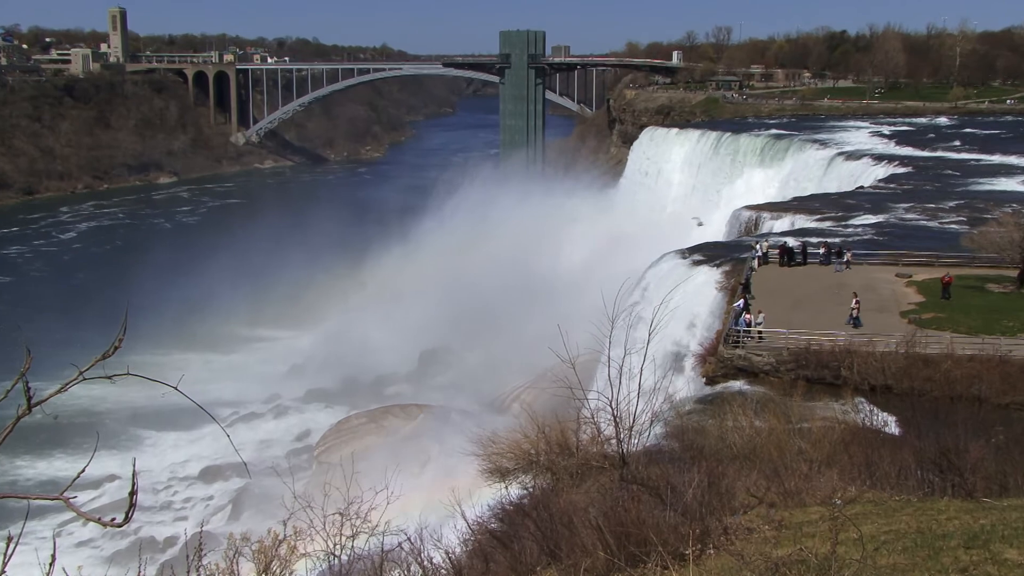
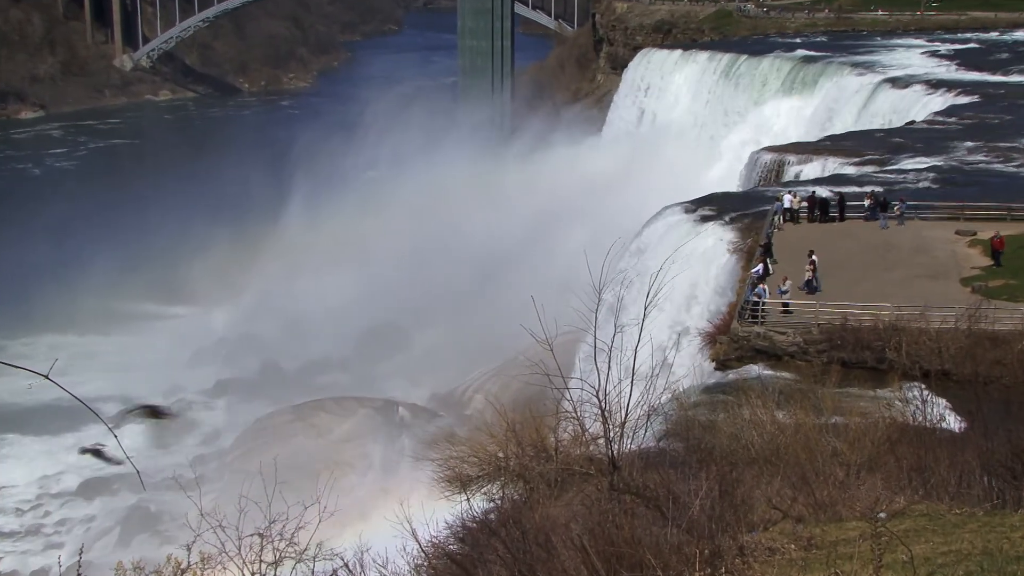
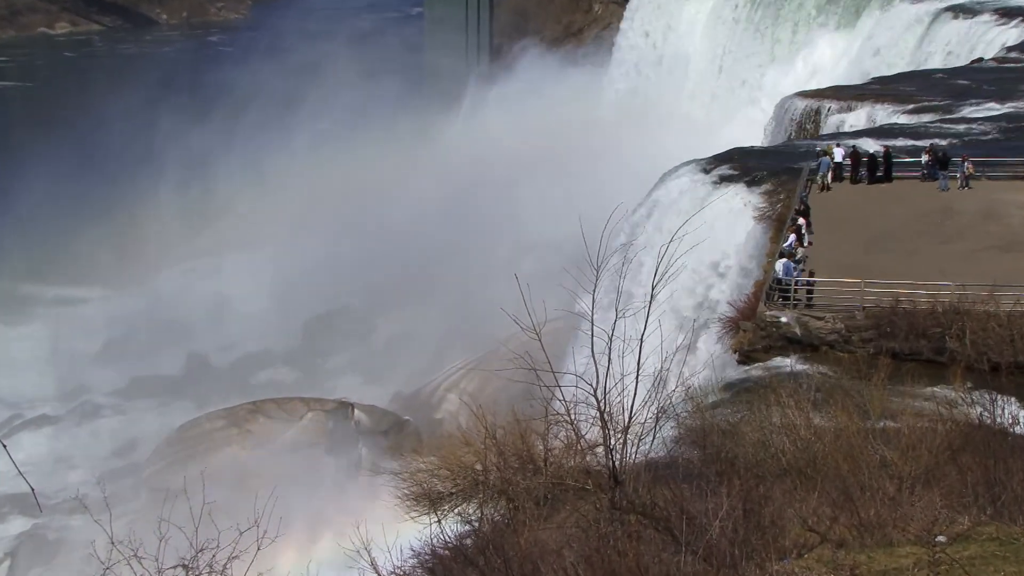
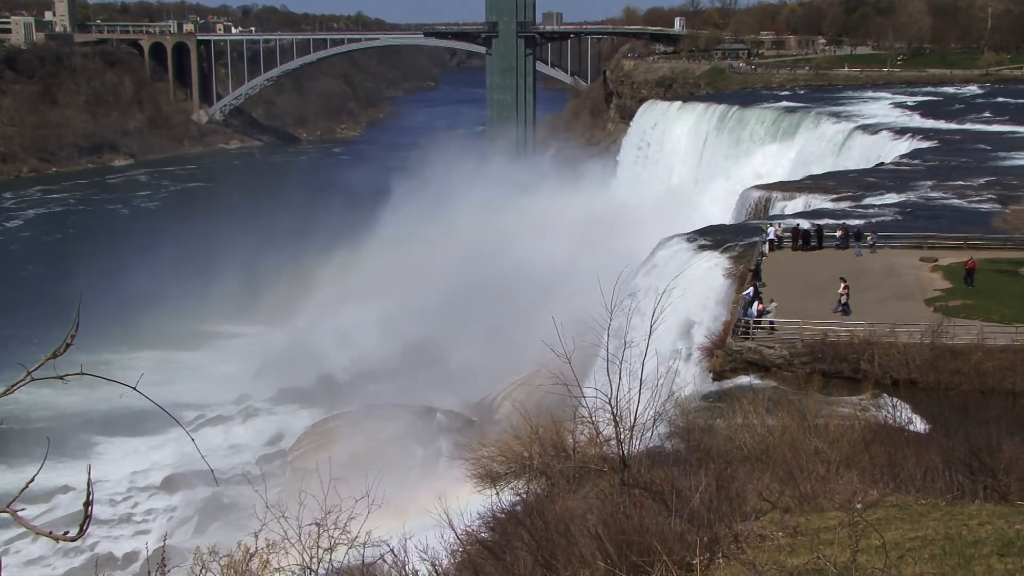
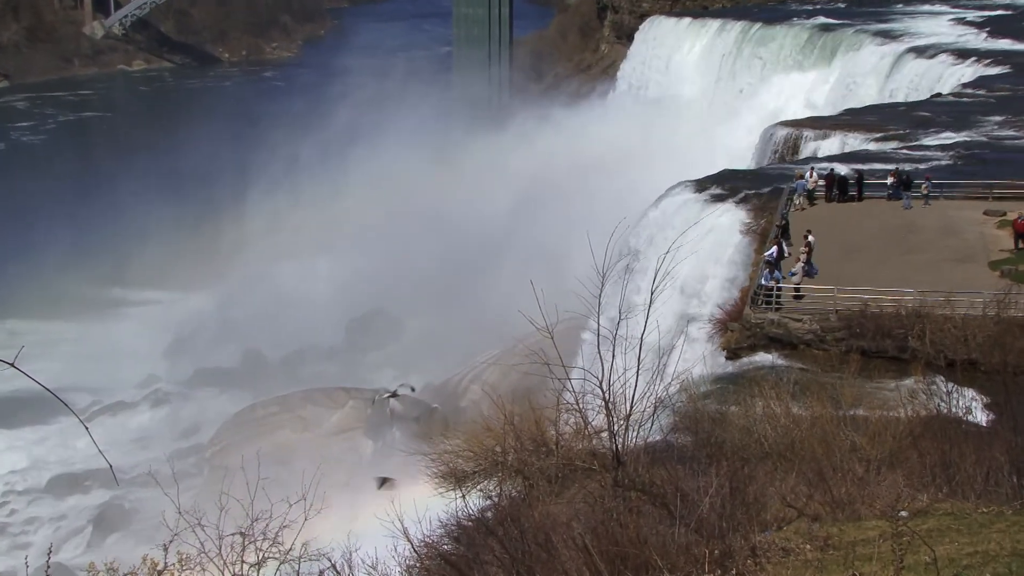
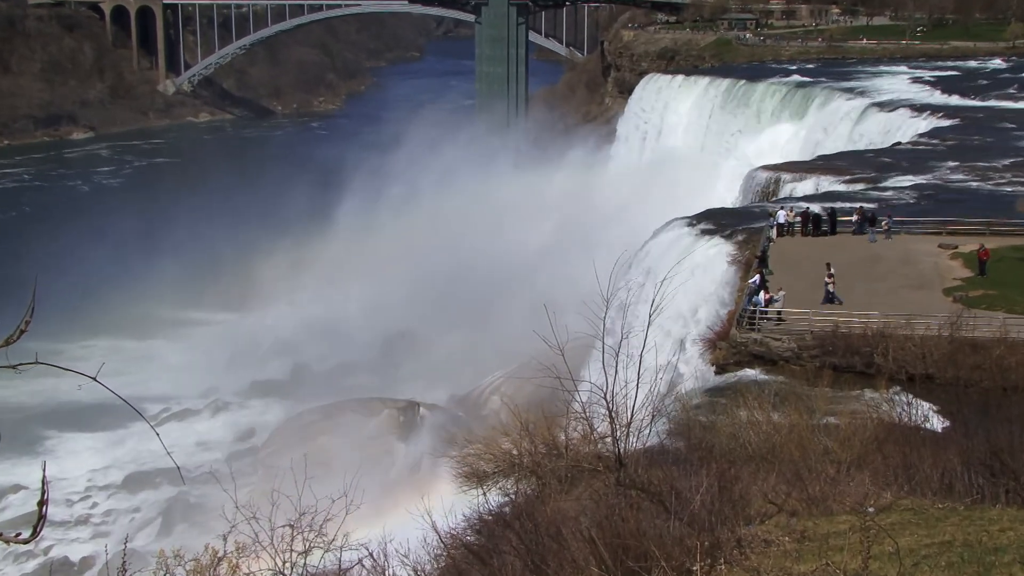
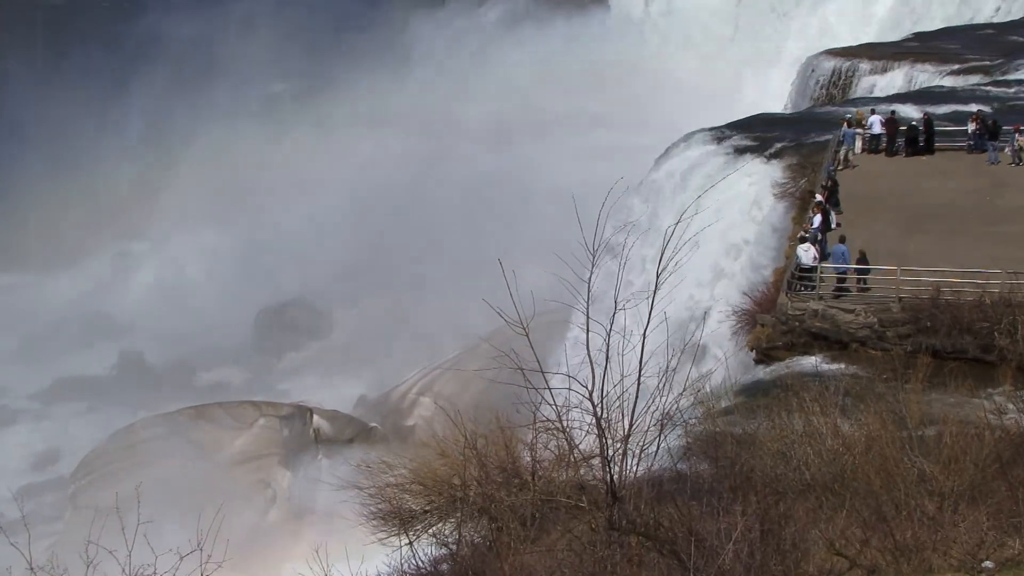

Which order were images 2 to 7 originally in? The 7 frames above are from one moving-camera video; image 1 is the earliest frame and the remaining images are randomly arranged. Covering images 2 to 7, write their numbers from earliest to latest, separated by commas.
4, 6, 2, 5, 3, 7
